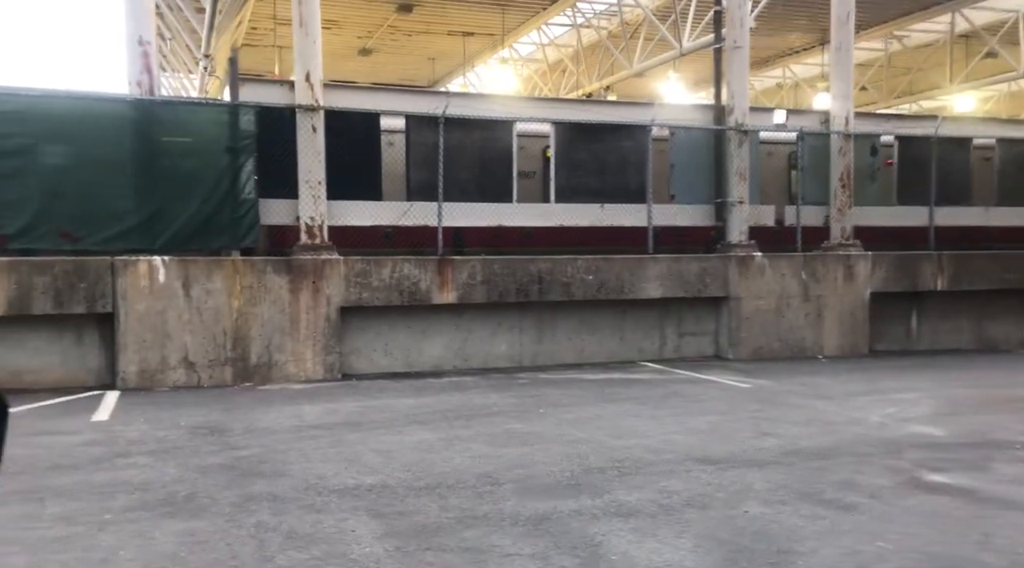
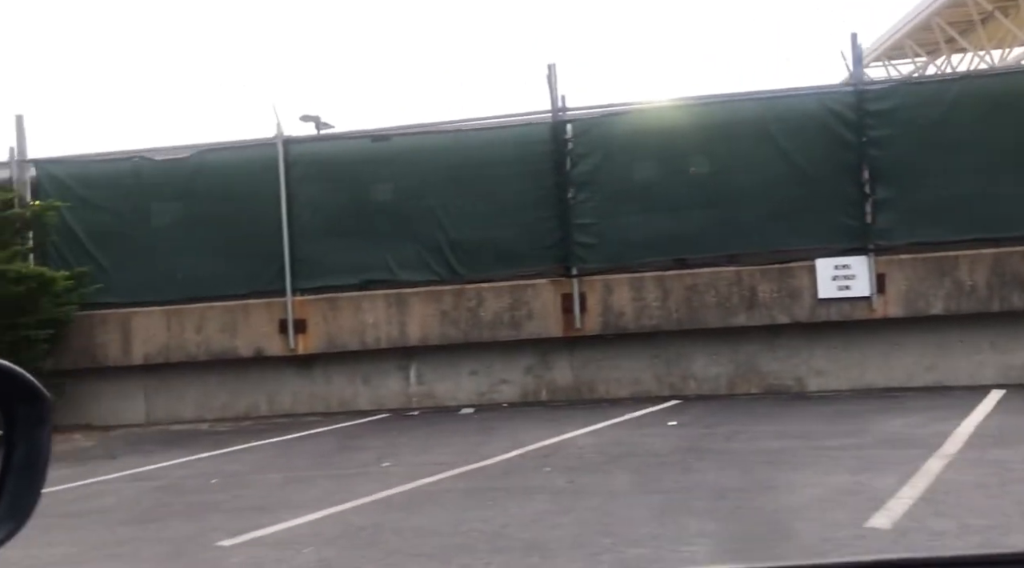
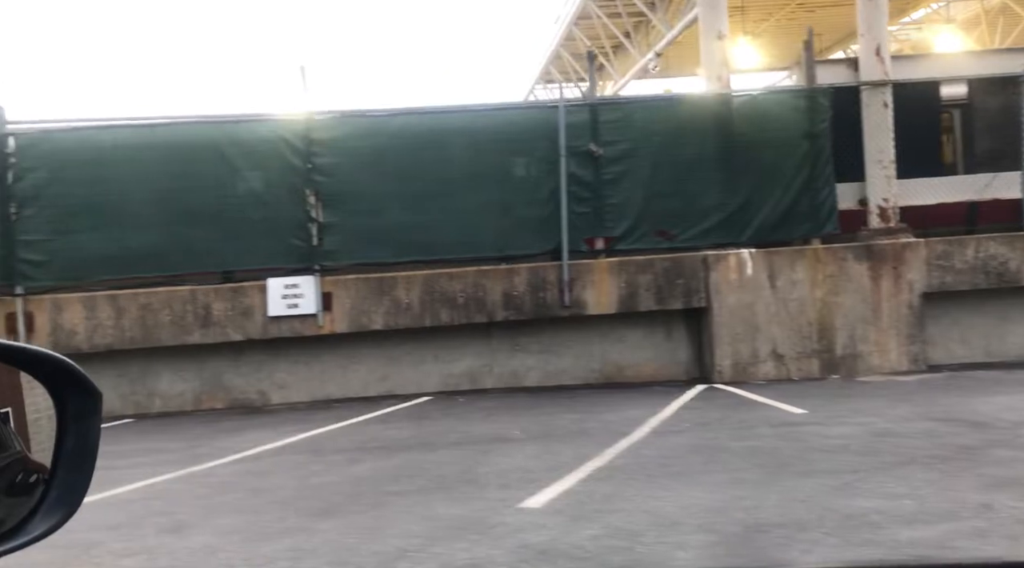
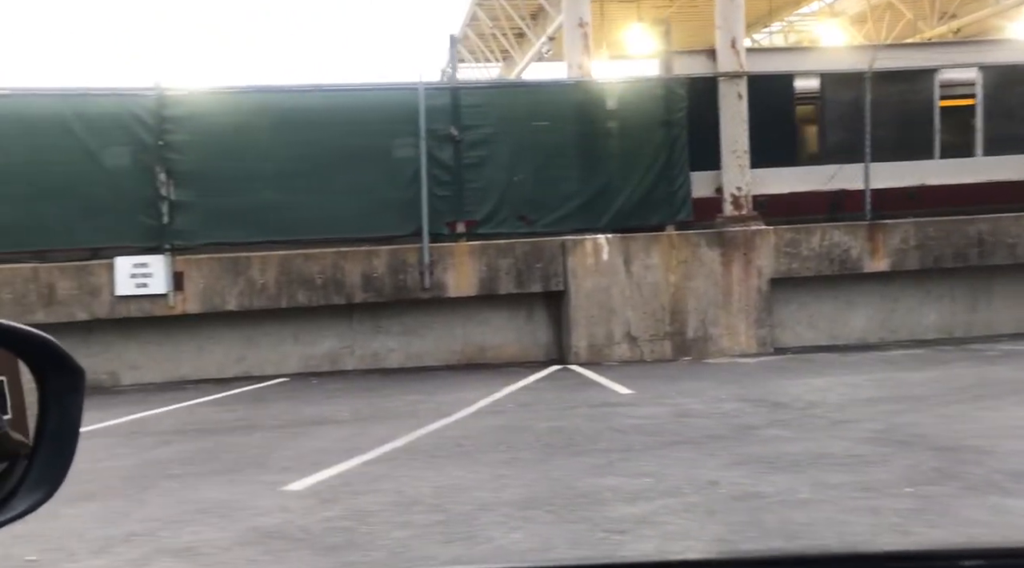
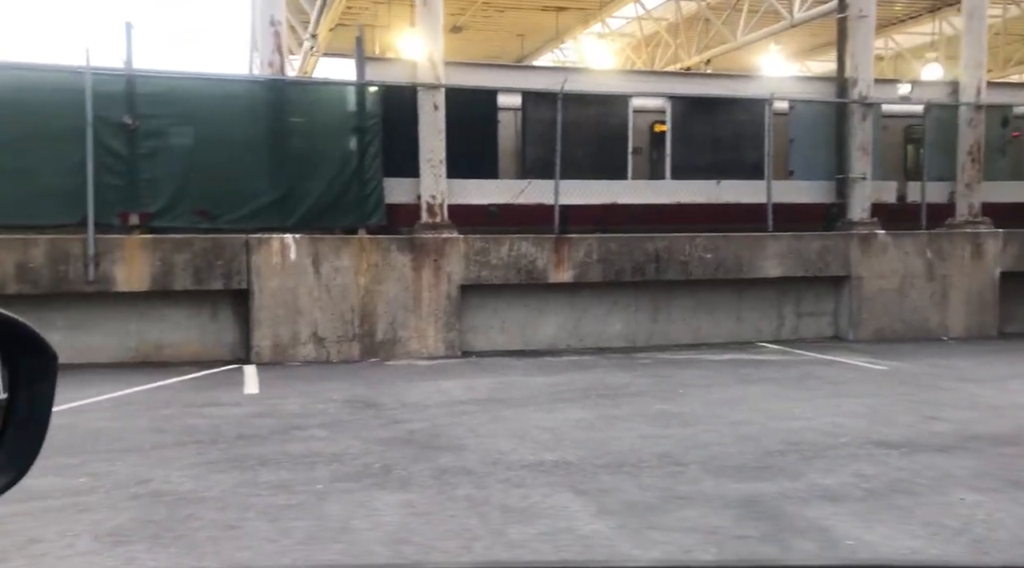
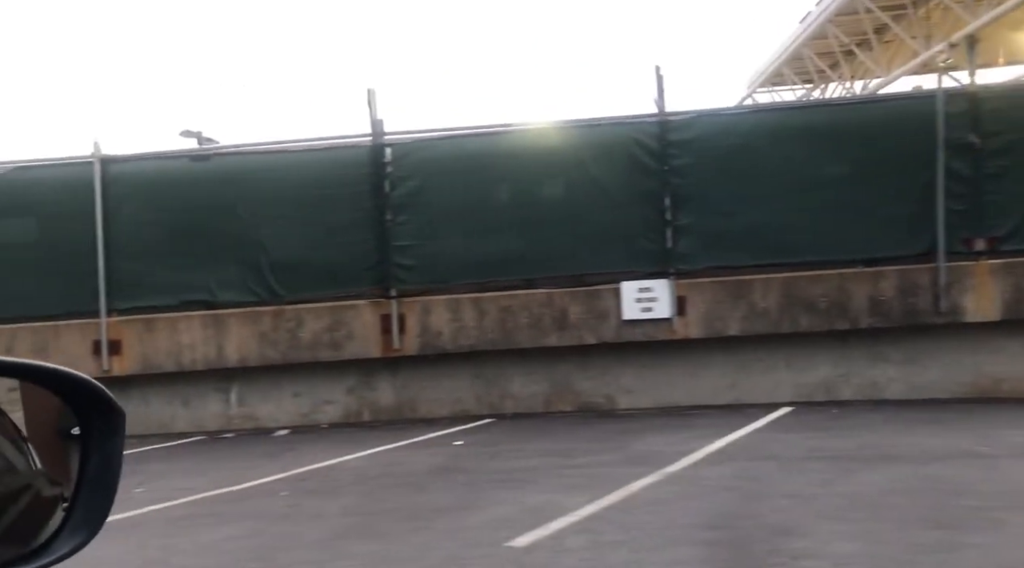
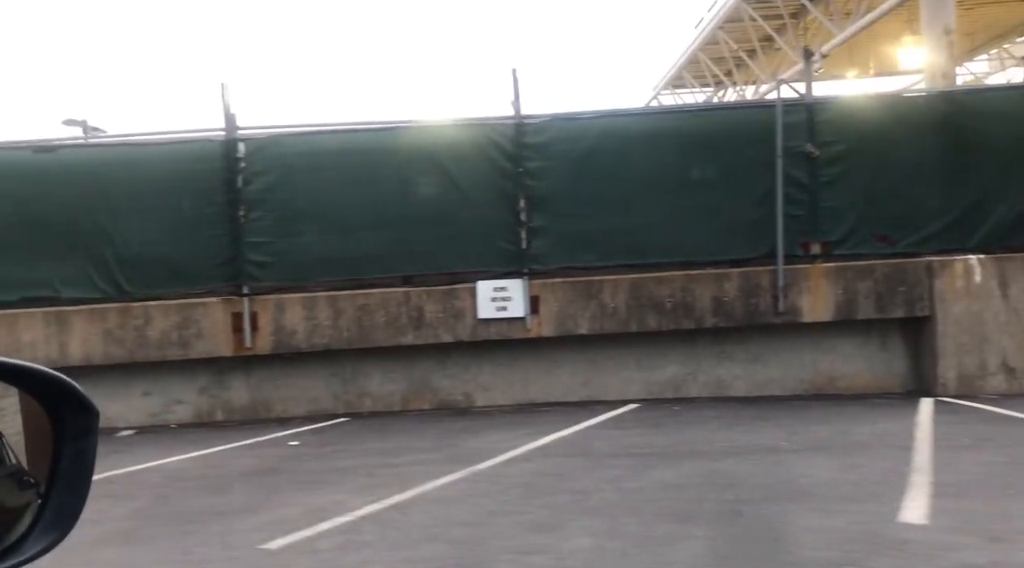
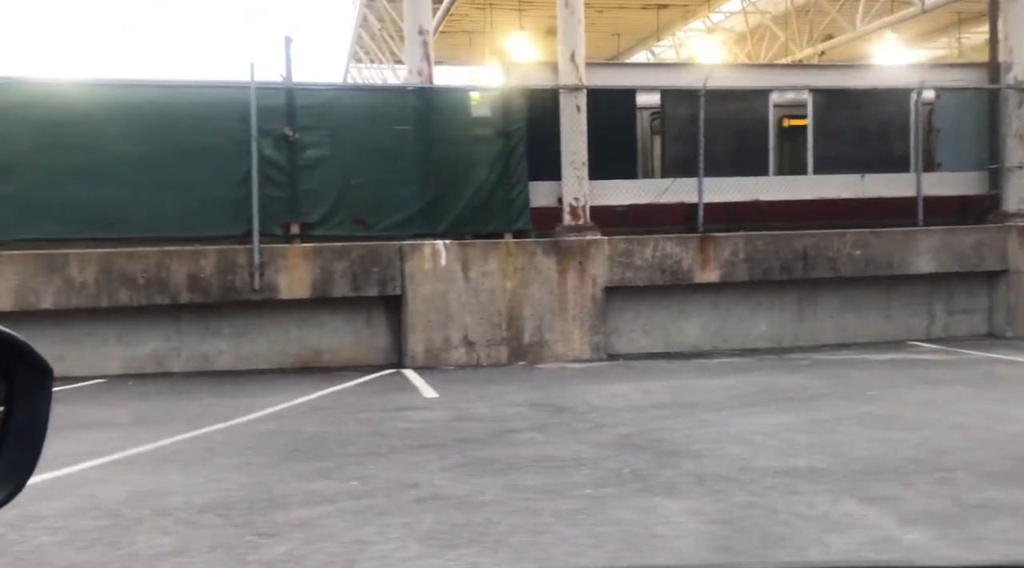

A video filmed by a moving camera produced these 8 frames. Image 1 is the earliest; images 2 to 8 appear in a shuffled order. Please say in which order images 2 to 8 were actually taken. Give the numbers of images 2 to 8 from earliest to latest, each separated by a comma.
5, 8, 4, 3, 7, 6, 2
